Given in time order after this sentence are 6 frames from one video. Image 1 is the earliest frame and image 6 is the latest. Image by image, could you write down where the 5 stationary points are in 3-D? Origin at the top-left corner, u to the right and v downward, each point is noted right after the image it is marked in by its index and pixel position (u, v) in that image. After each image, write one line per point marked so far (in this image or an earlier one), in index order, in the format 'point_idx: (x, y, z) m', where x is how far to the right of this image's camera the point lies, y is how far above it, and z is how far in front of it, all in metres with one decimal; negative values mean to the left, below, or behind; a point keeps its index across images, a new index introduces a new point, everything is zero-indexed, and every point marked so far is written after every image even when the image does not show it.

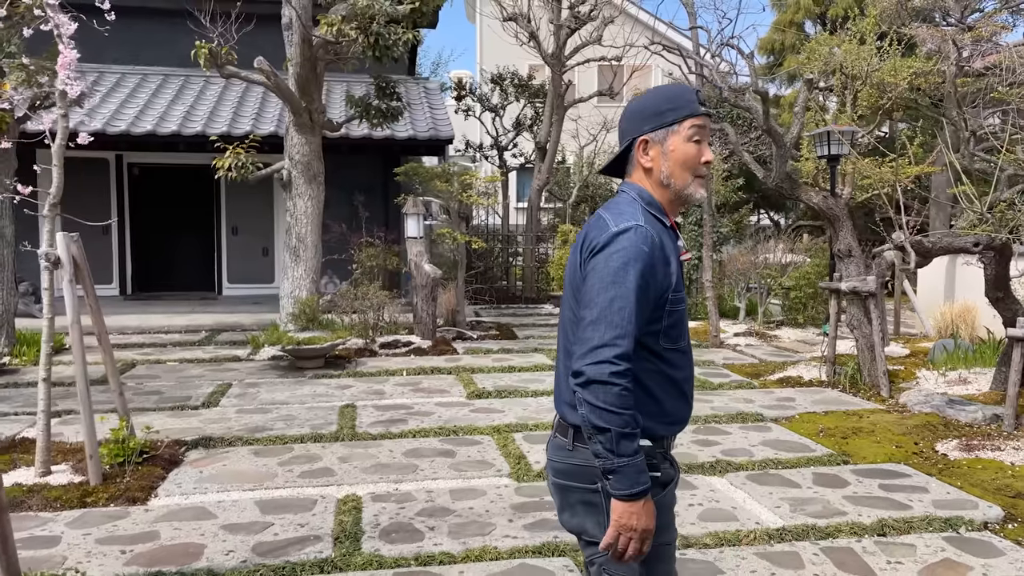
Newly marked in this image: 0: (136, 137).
0: (-4.0, +1.6, +8.6) m
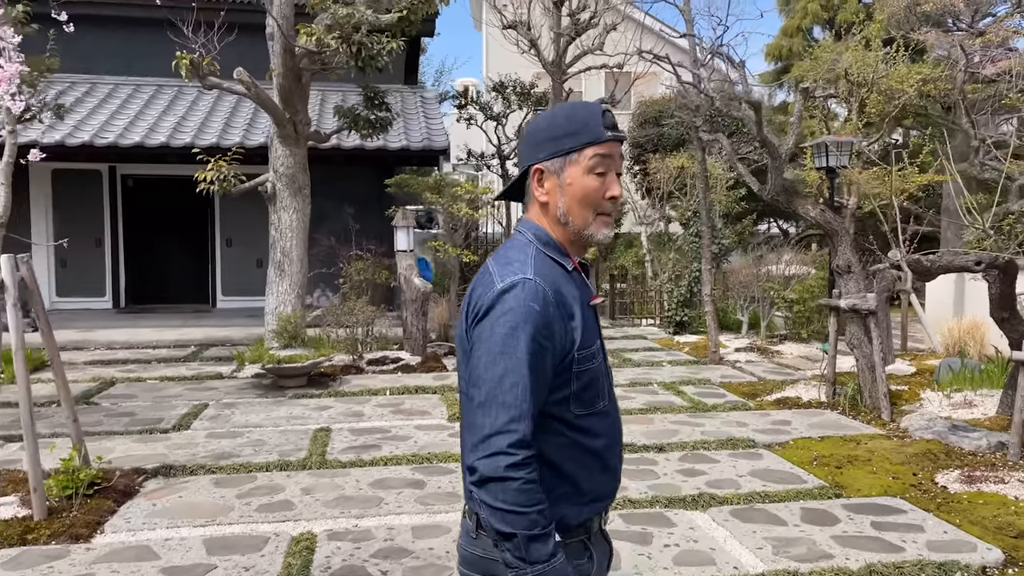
0: (-4.1, +1.5, +8.4) m
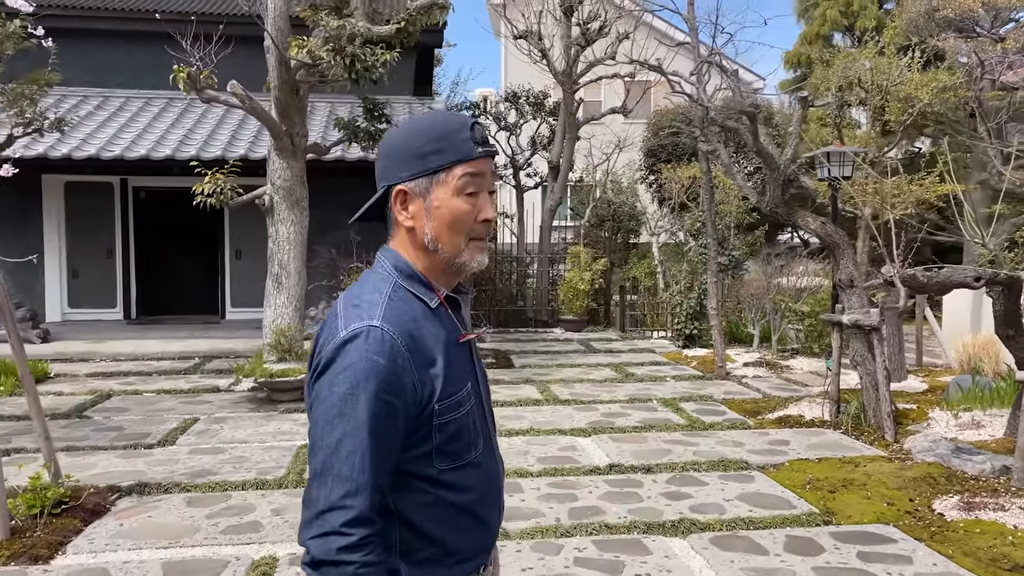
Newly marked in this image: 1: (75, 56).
0: (-4.1, +1.3, +8.5) m
1: (-5.6, +2.9, +9.8) m
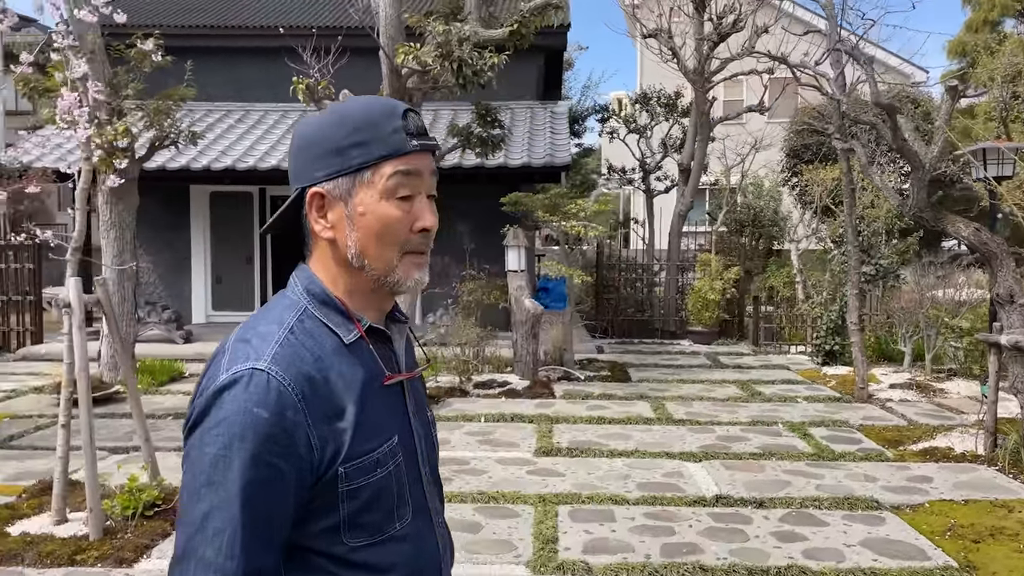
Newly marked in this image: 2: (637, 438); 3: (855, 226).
0: (-2.8, +1.3, +8.8) m
1: (-4.0, +2.8, +10.4) m
2: (+0.9, -1.1, +5.9) m
3: (+3.5, +0.6, +8.2) m
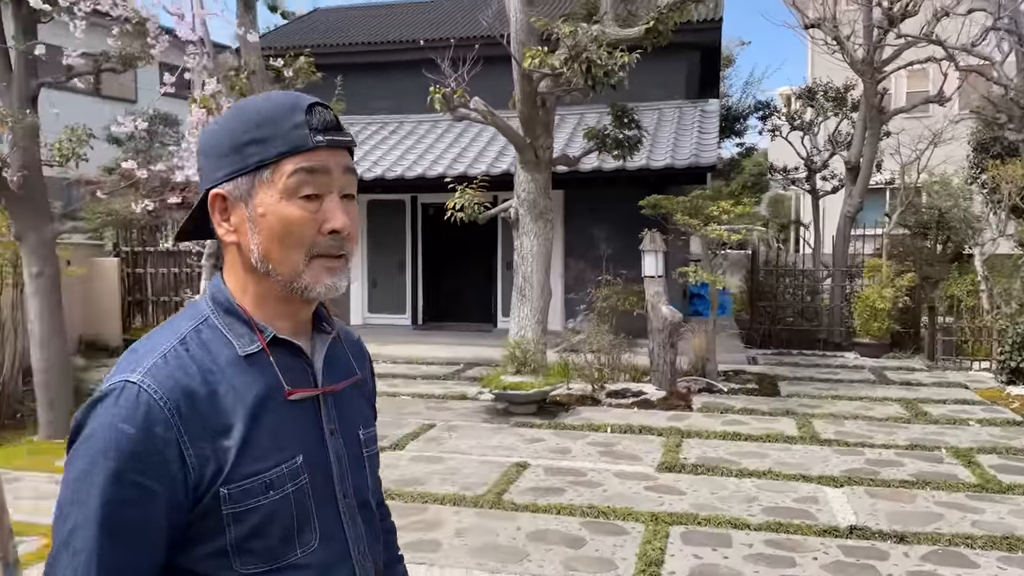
0: (-1.2, +1.2, +9.1) m
1: (-2.1, +2.8, +11.0) m
2: (+1.8, -1.2, +5.5) m
3: (+4.8, +0.6, +7.2) m
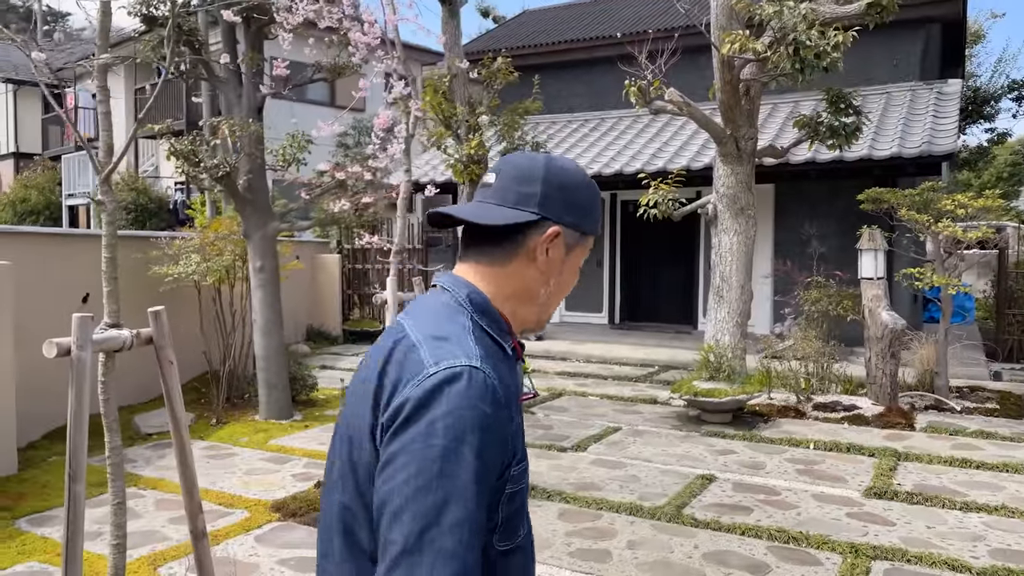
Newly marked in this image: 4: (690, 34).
0: (+1.1, +1.3, +9.0) m
1: (+0.7, +2.8, +11.0) m
2: (+2.9, -1.2, +4.7) m
3: (+6.4, +0.5, +5.6) m
4: (+2.1, +3.0, +9.5) m
